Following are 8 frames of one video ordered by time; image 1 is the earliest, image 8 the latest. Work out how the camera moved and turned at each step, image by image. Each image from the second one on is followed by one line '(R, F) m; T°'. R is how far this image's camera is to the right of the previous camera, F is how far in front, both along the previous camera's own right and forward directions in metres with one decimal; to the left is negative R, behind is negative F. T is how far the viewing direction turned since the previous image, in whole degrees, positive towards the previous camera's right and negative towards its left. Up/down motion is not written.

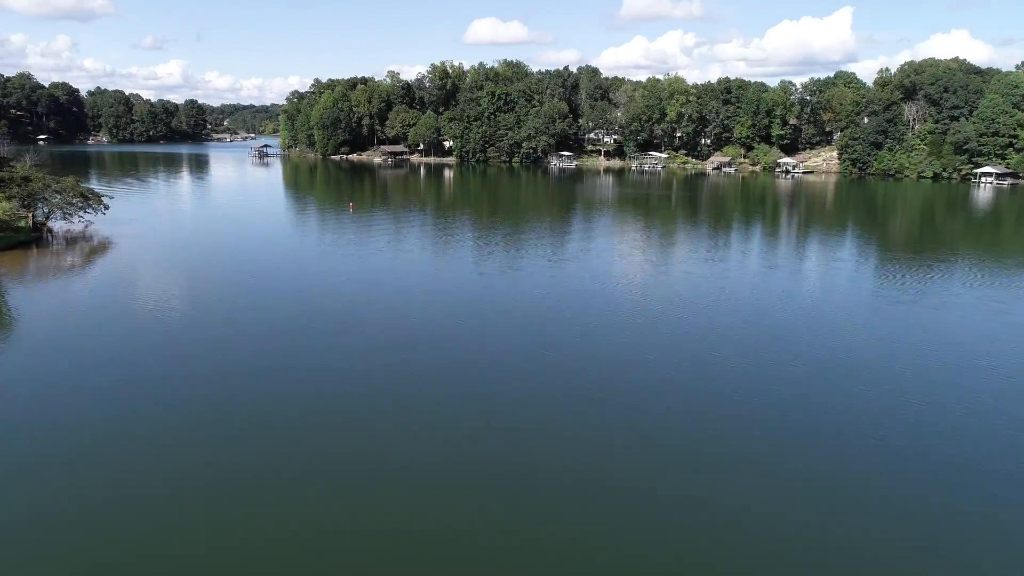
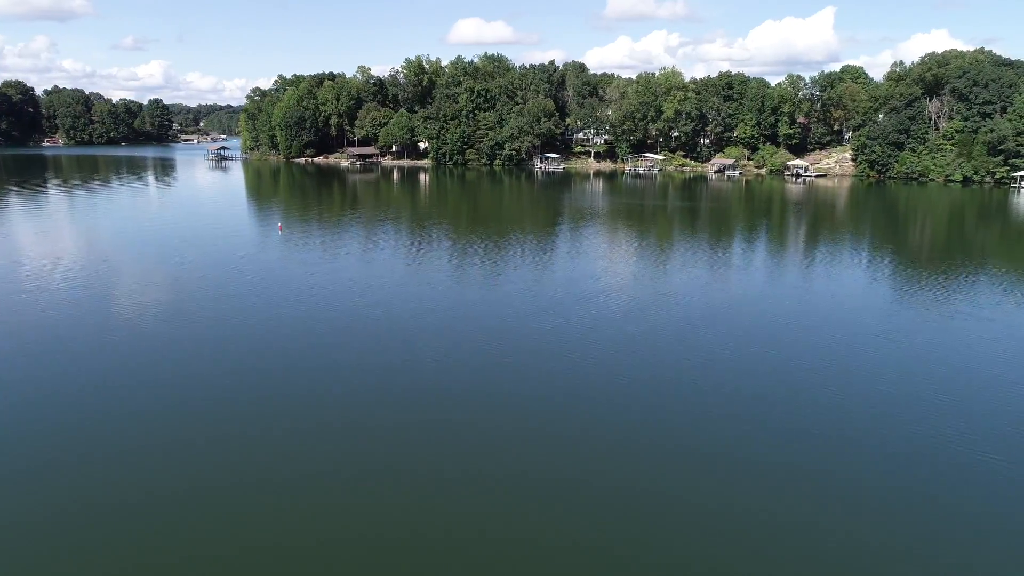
(+0.3, +4.5) m; +1°
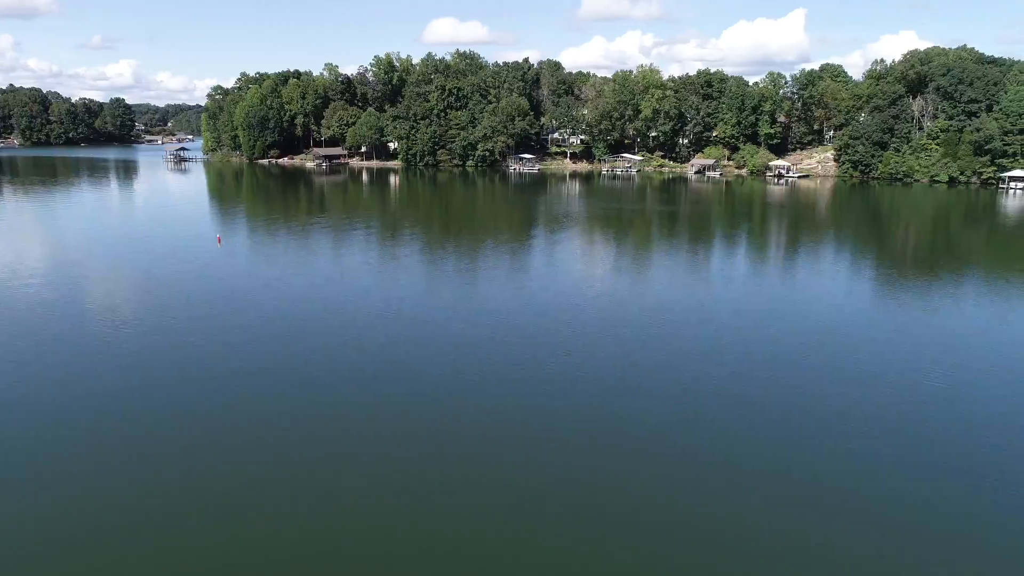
(+0.2, +1.6) m; +2°
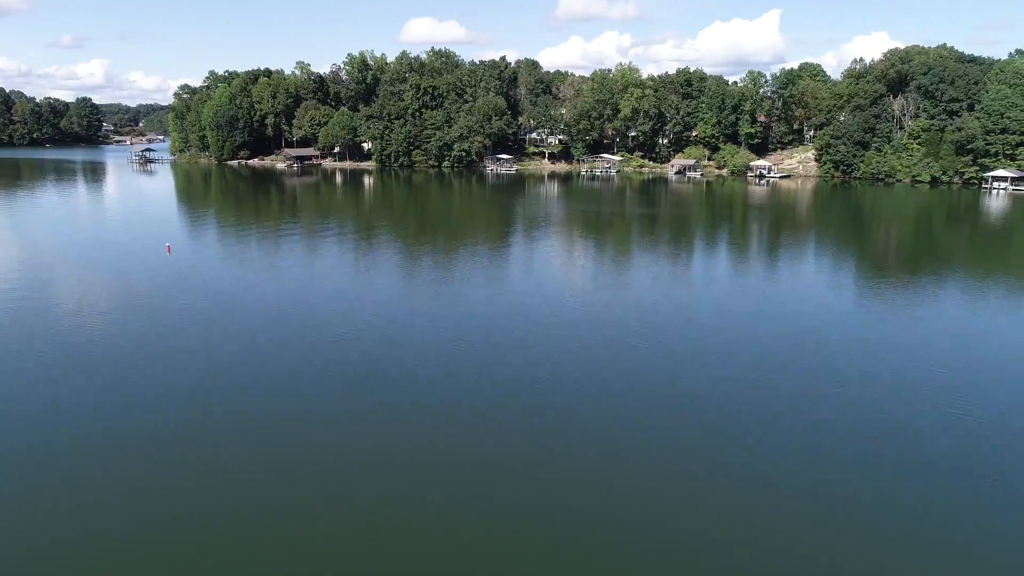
(+0.1, +0.9) m; +2°
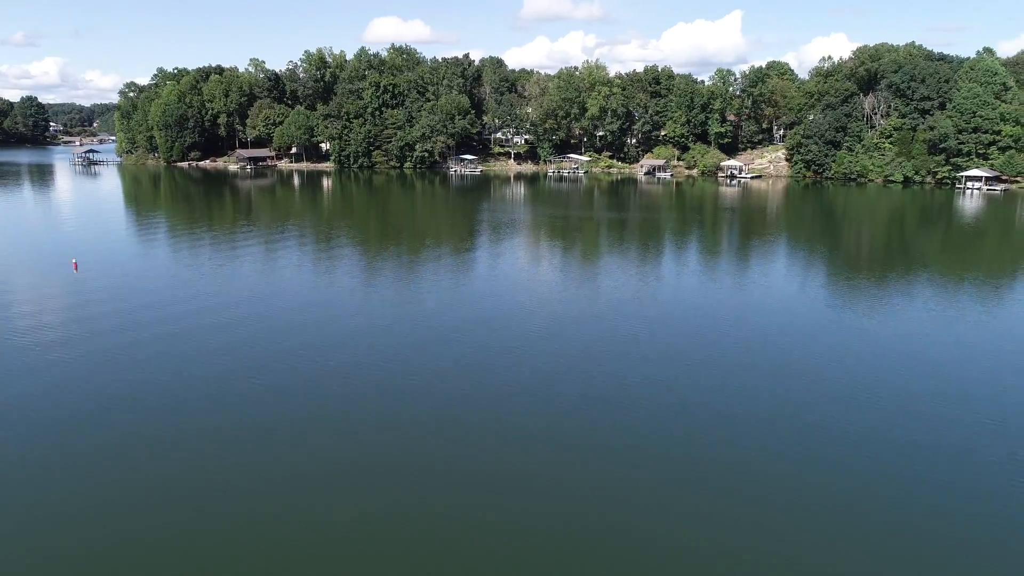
(+0.1, +1.4) m; +3°
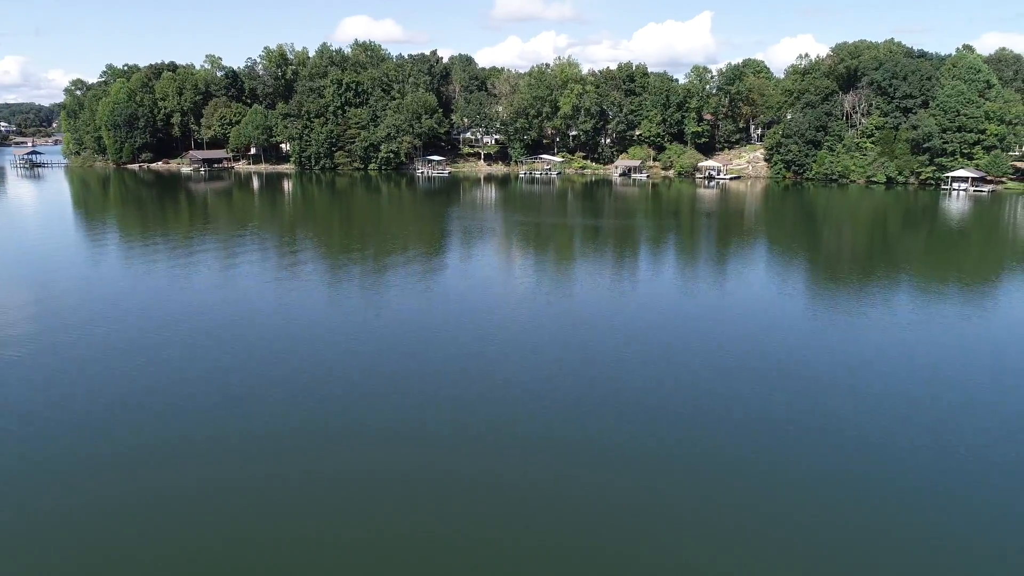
(+0.2, +1.7) m; +2°
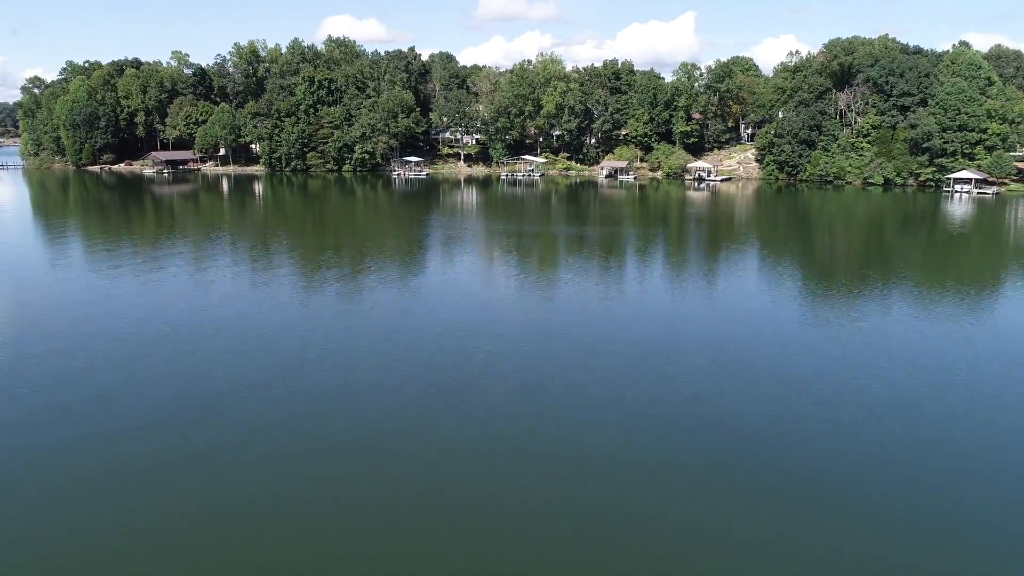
(+0.2, +1.7) m; +1°
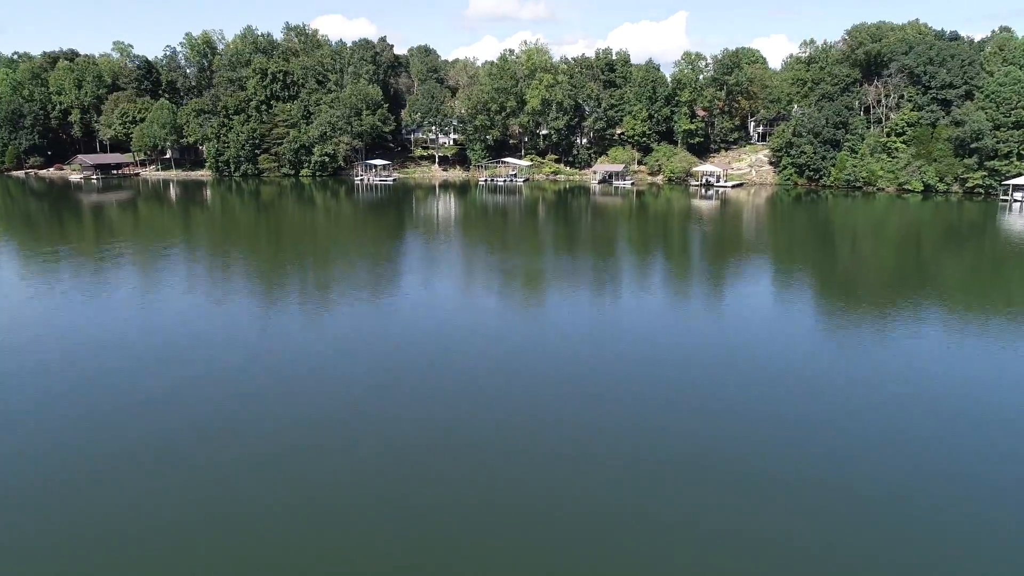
(+0.5, +4.4) m; +1°
